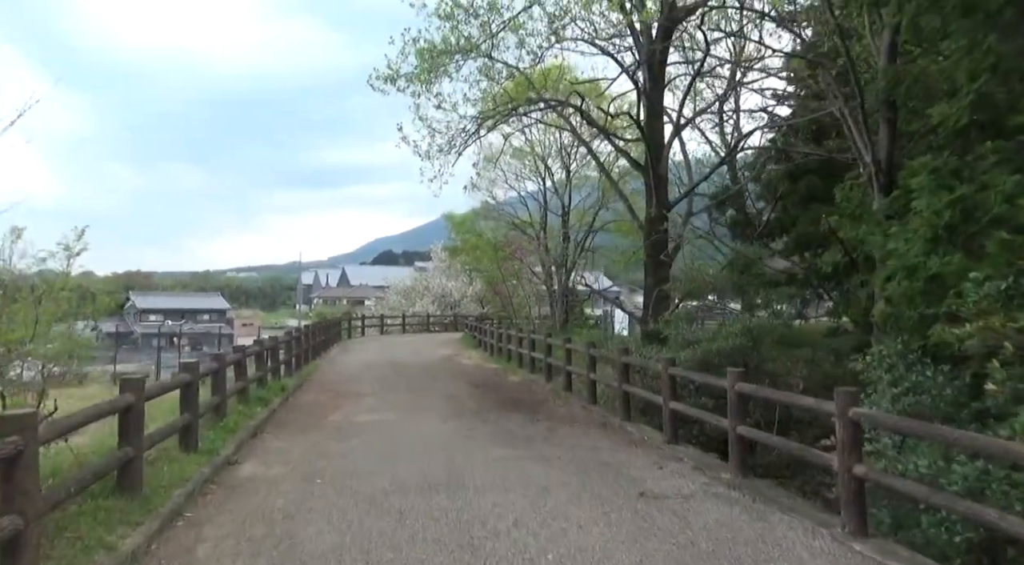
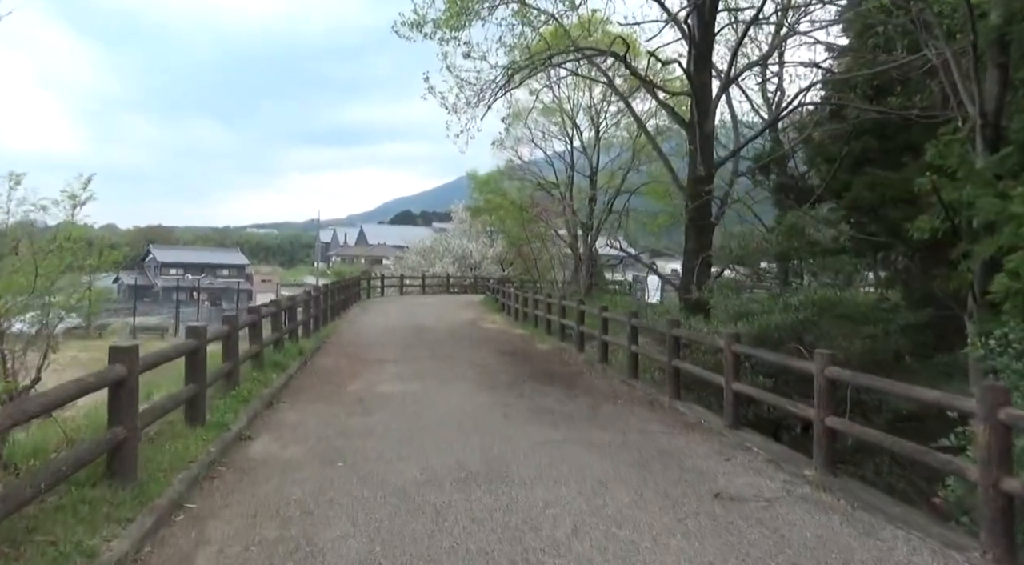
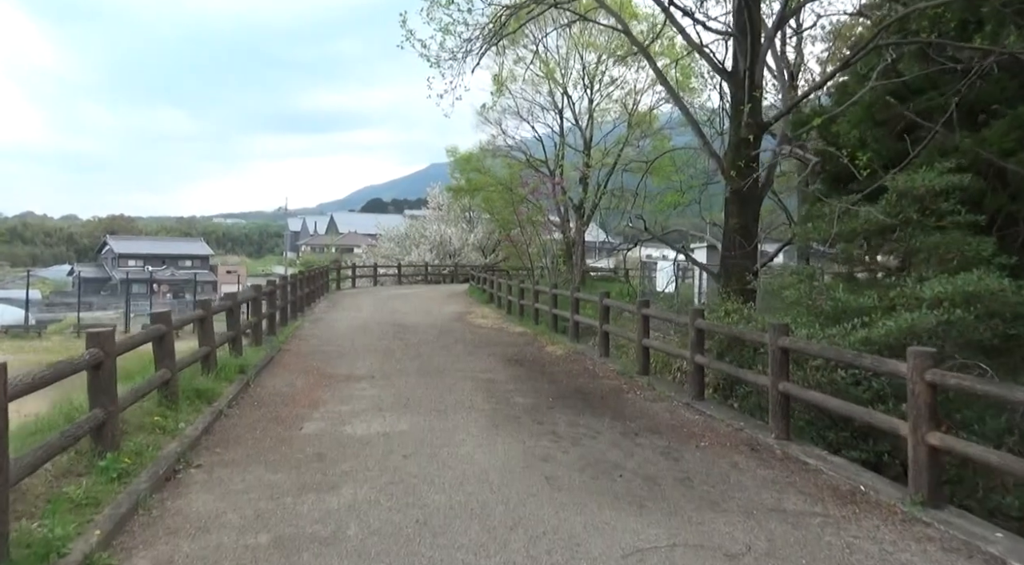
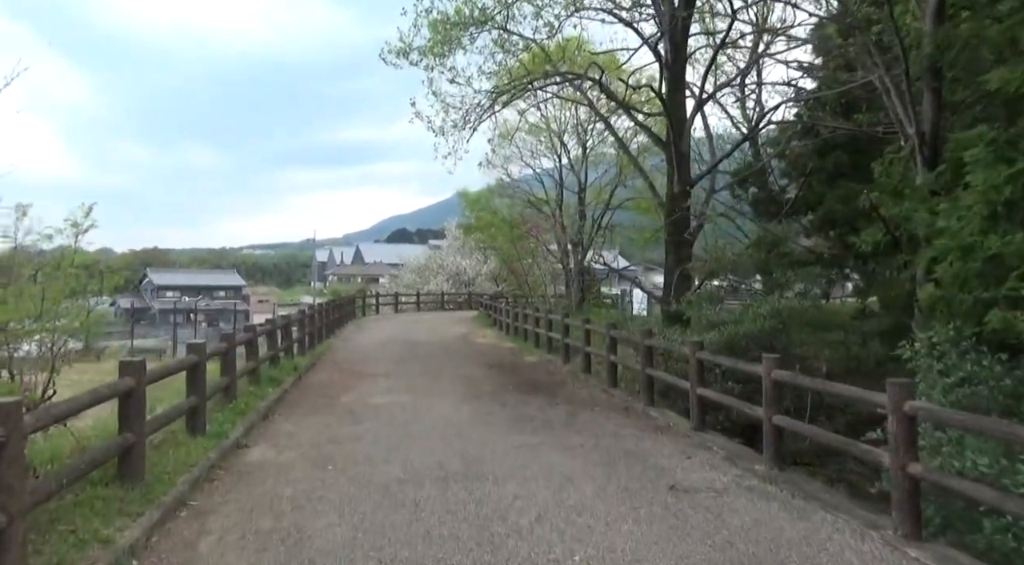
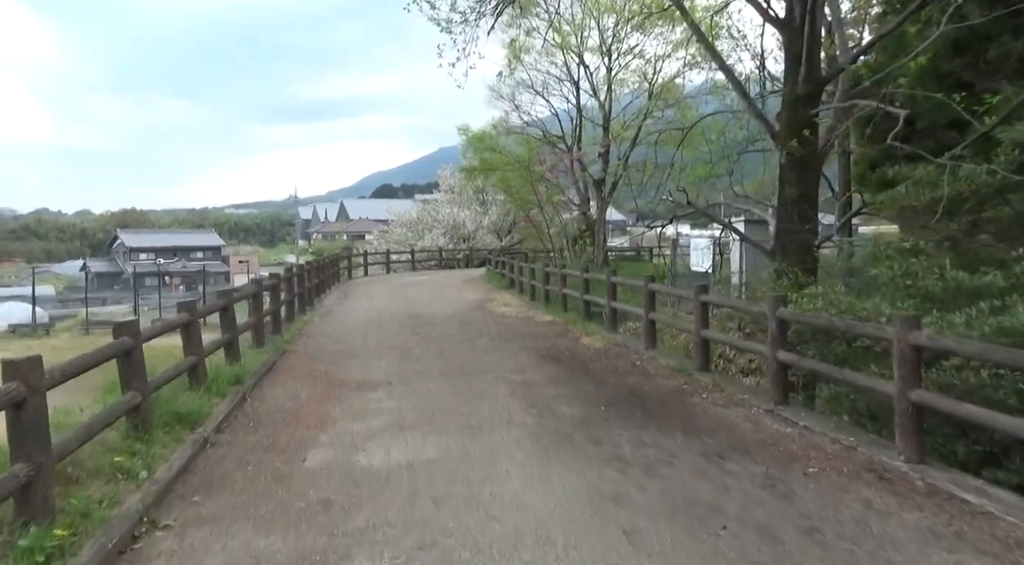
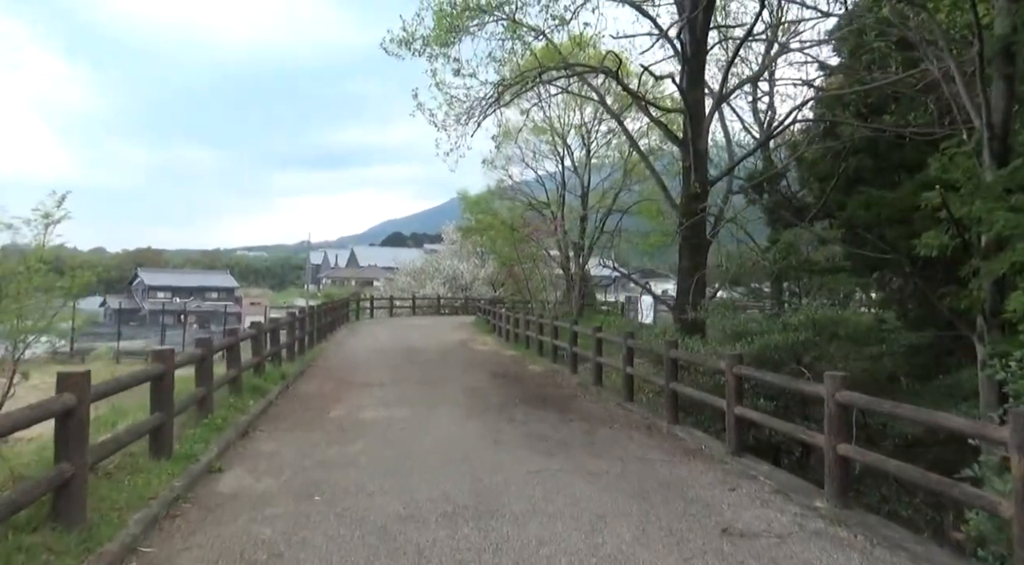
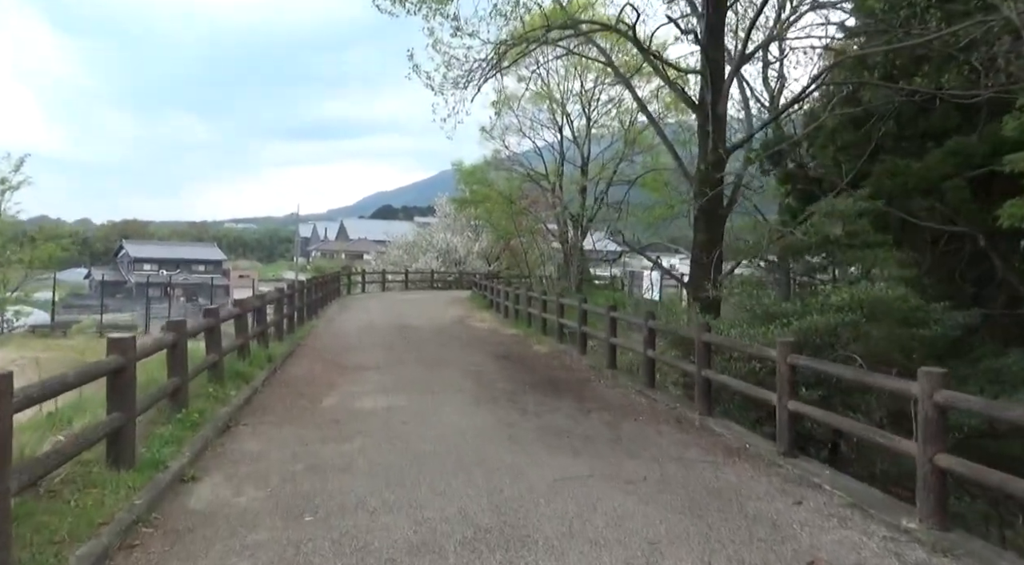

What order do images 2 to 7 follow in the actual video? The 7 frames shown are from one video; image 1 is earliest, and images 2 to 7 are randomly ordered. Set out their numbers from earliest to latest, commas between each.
4, 2, 6, 7, 3, 5
